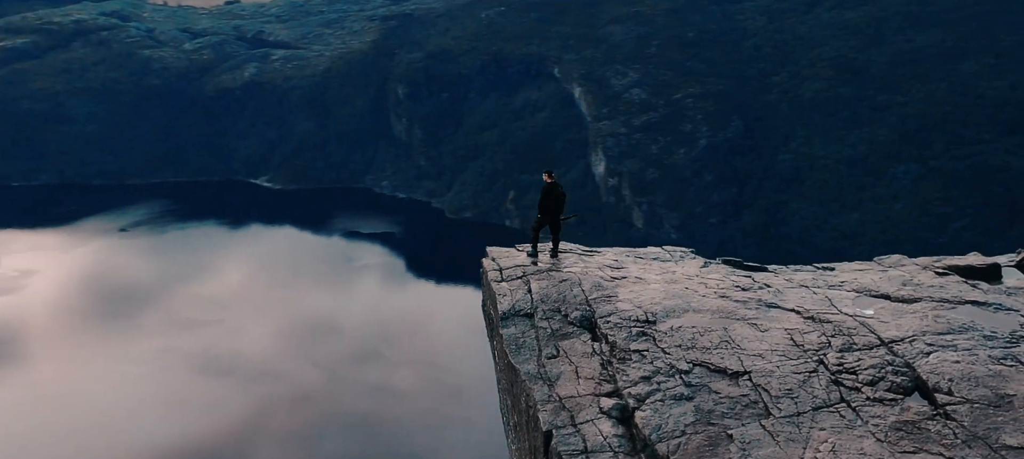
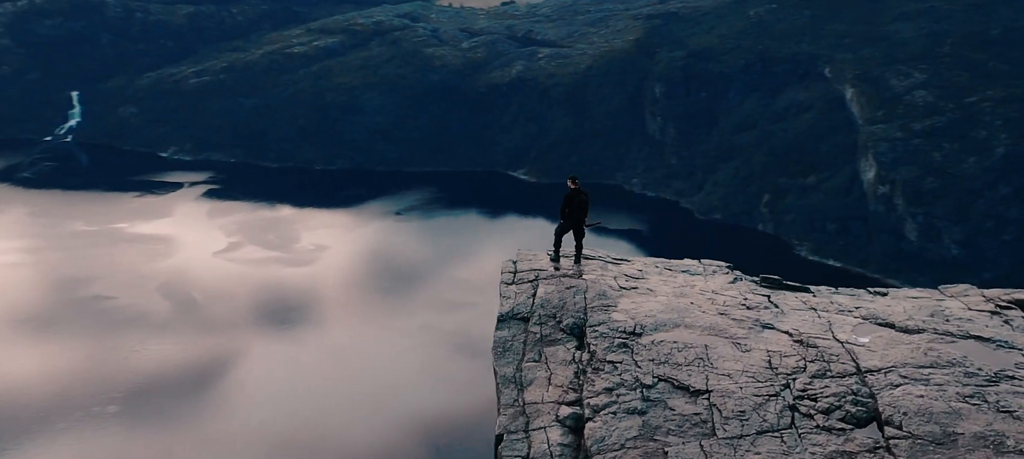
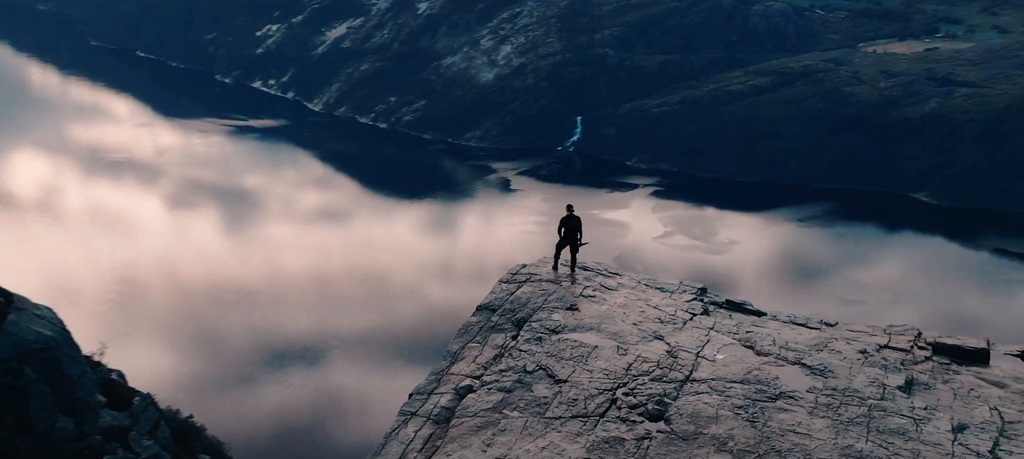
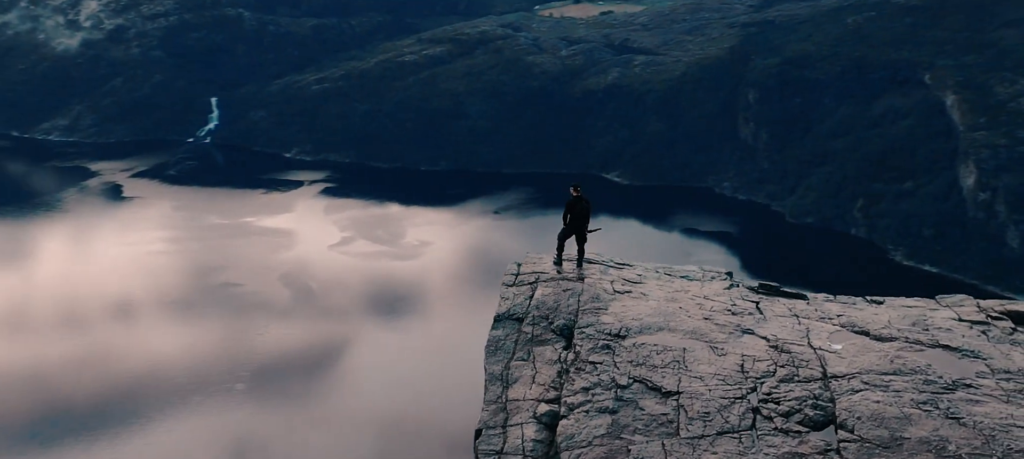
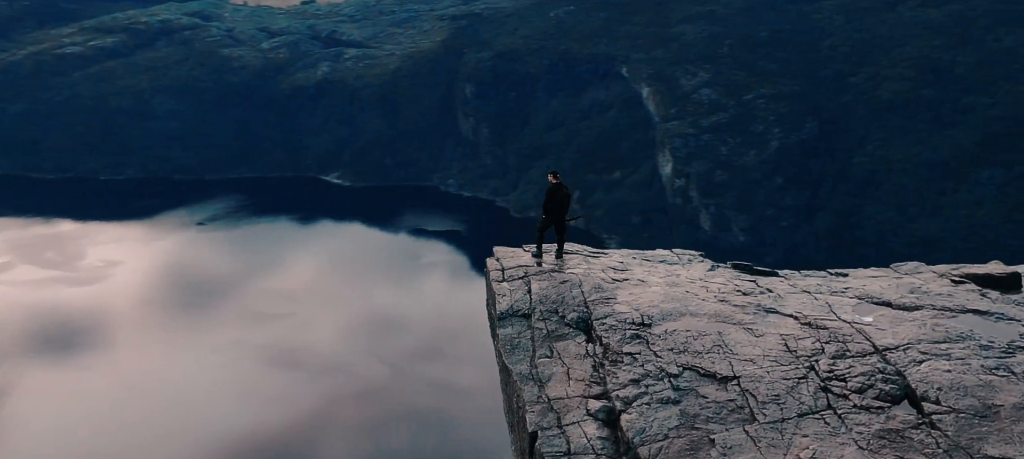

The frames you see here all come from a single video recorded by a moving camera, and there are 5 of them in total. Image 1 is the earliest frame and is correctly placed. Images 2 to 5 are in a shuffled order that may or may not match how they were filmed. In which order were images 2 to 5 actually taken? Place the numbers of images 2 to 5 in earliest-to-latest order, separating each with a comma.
5, 2, 4, 3
